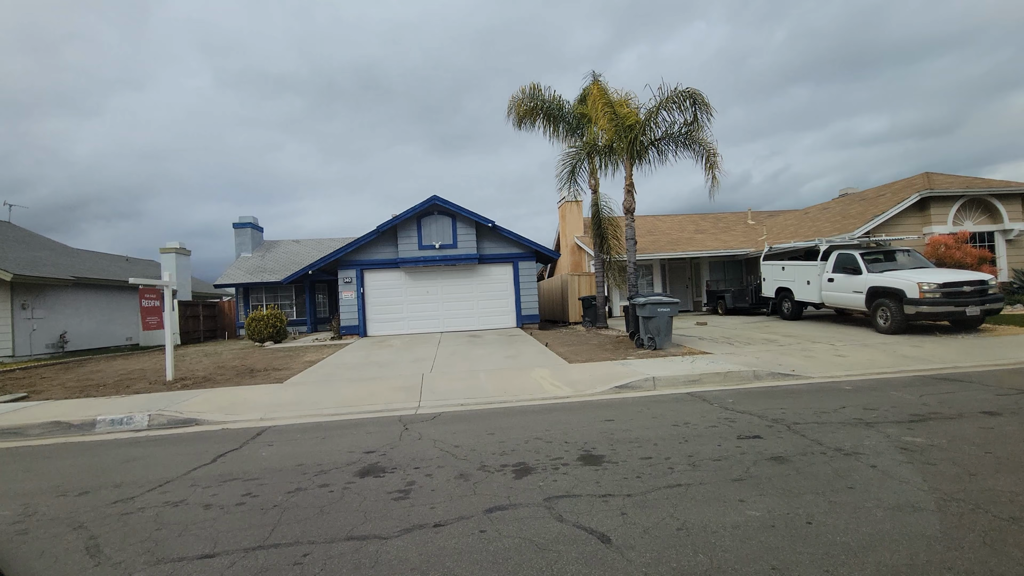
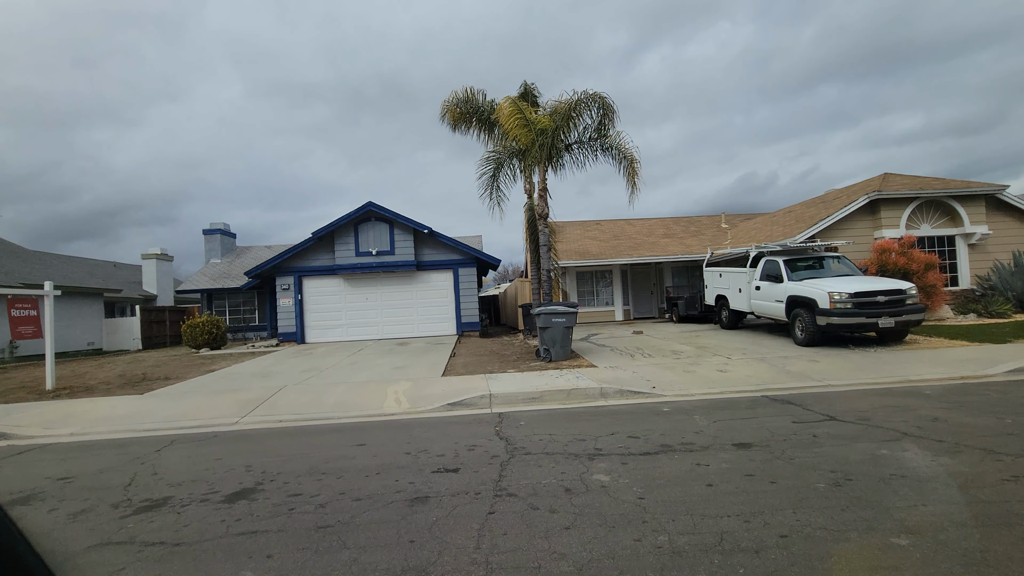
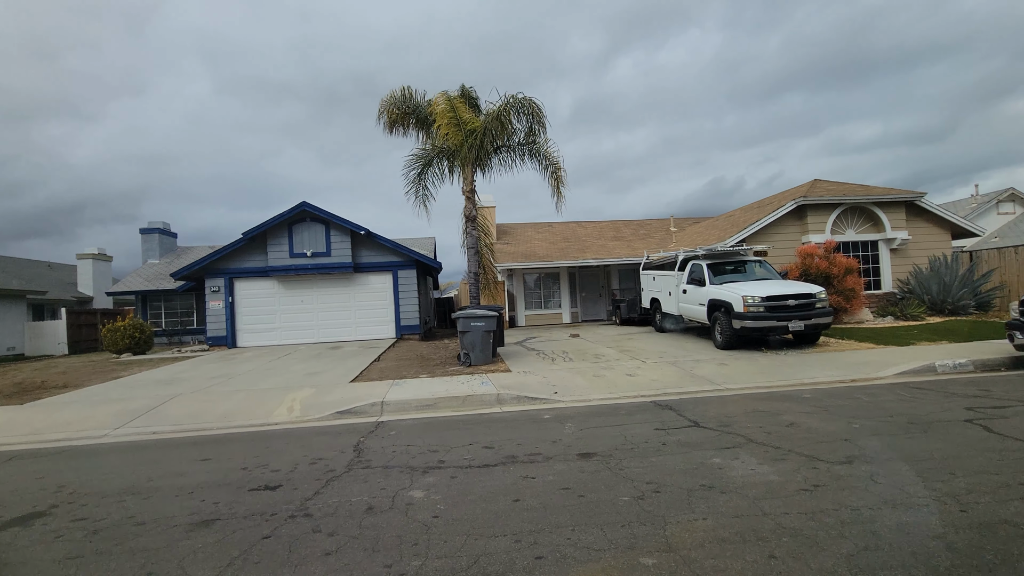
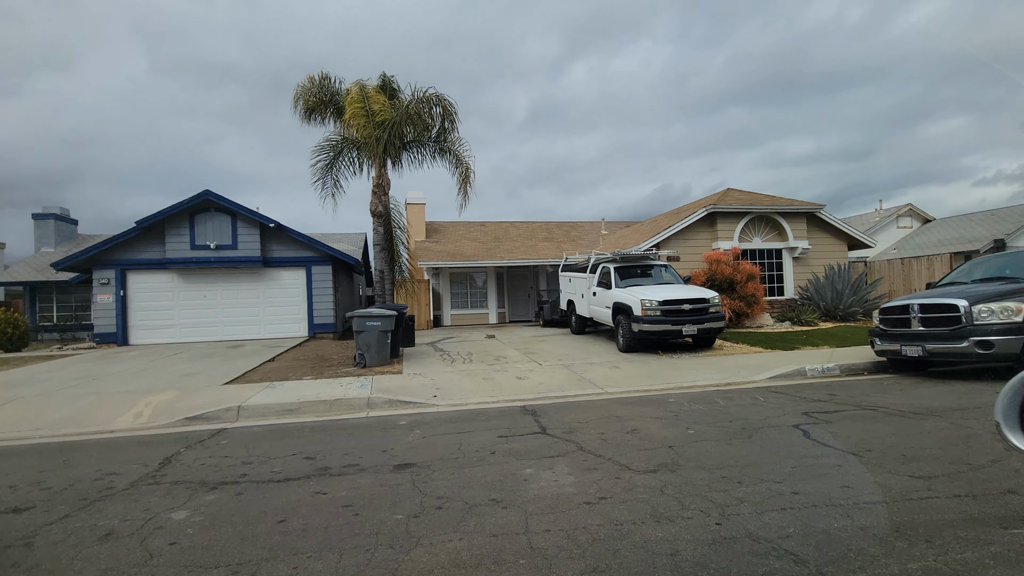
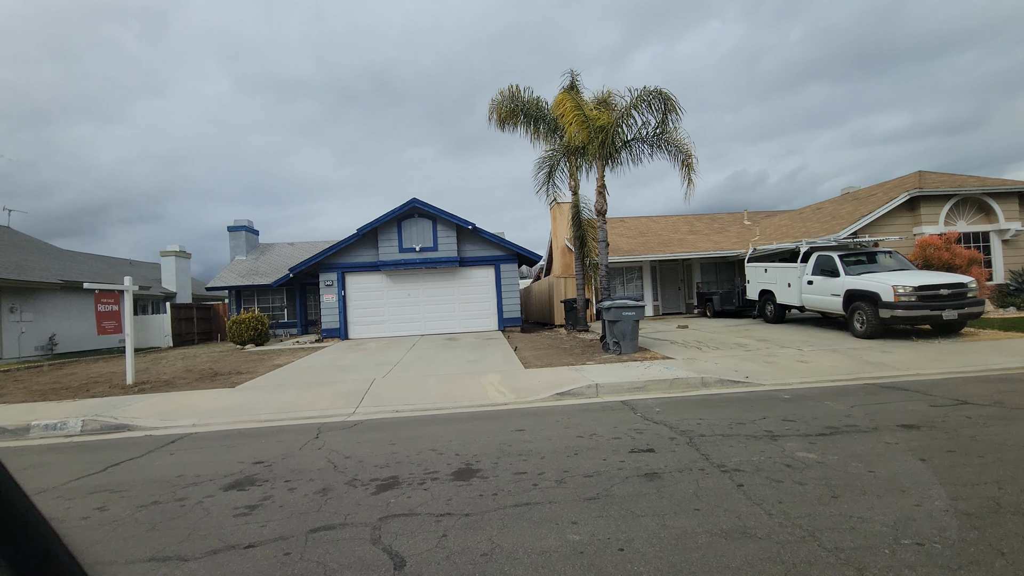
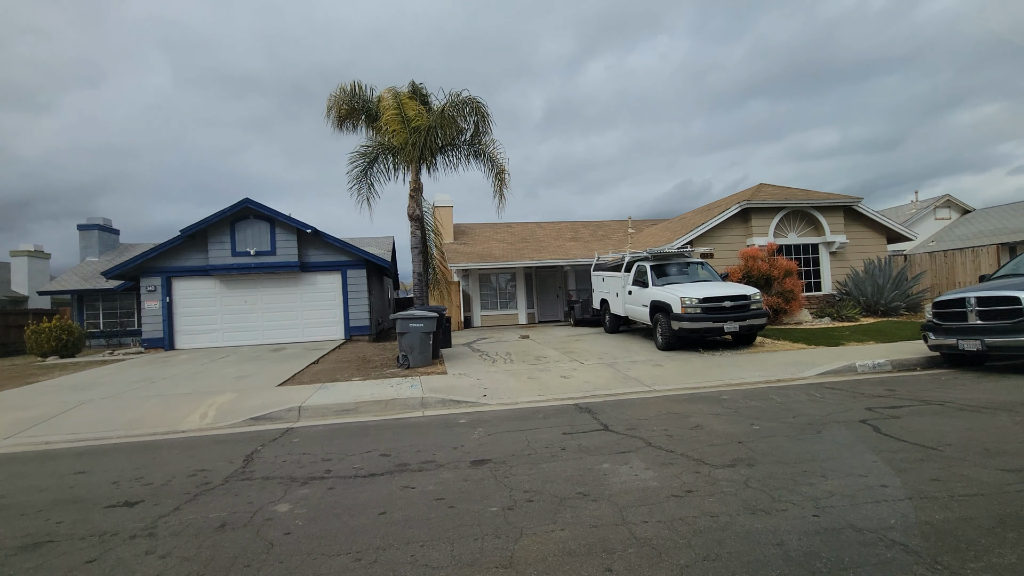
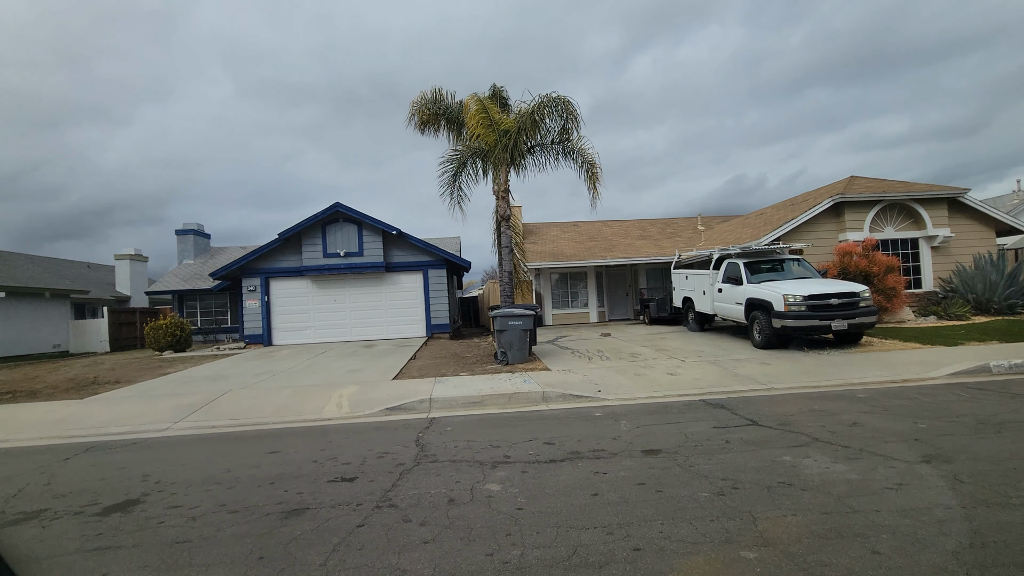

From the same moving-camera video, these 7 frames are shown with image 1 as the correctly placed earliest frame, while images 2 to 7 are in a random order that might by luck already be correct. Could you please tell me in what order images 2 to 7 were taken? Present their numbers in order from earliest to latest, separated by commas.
5, 2, 7, 3, 6, 4
